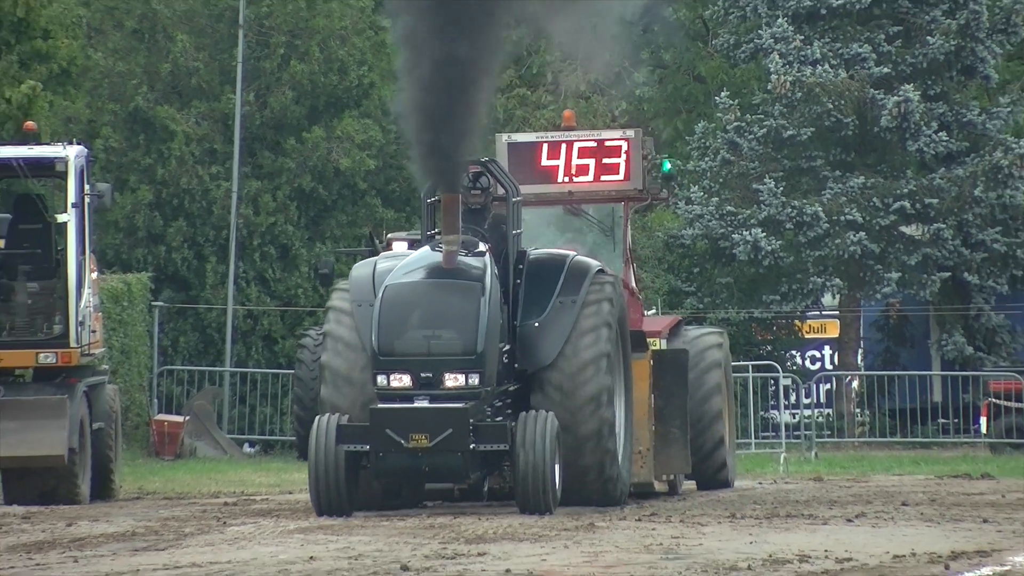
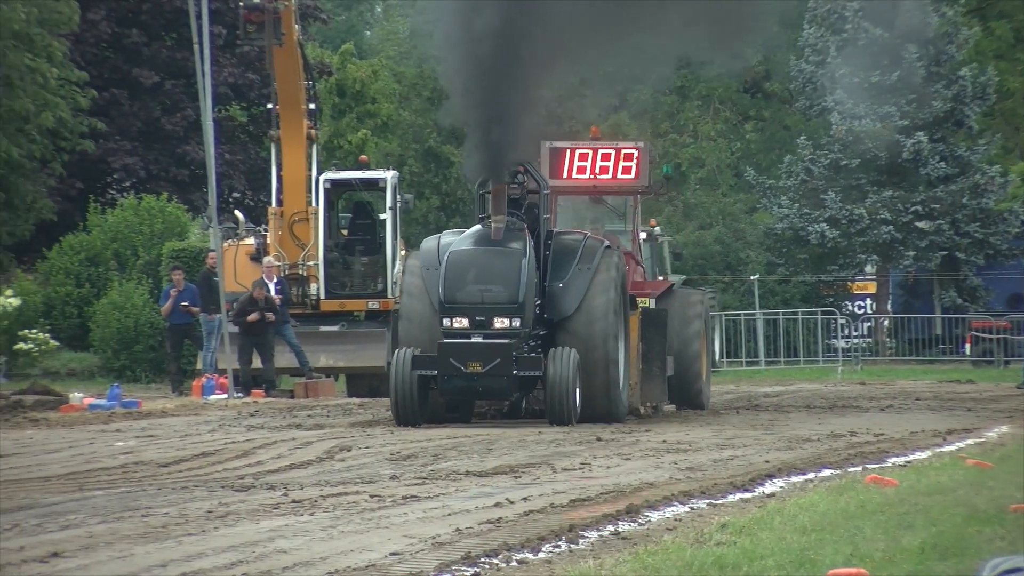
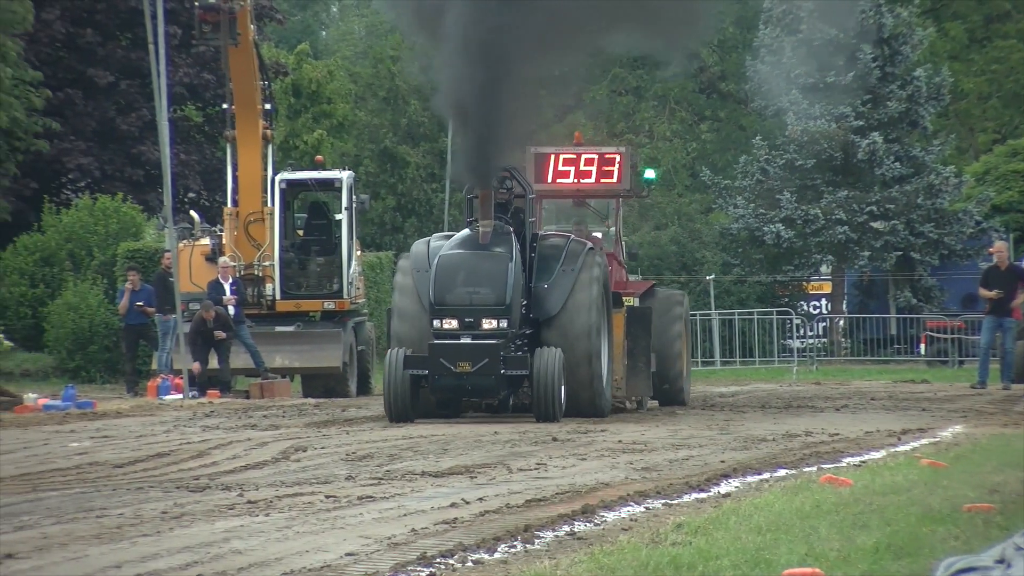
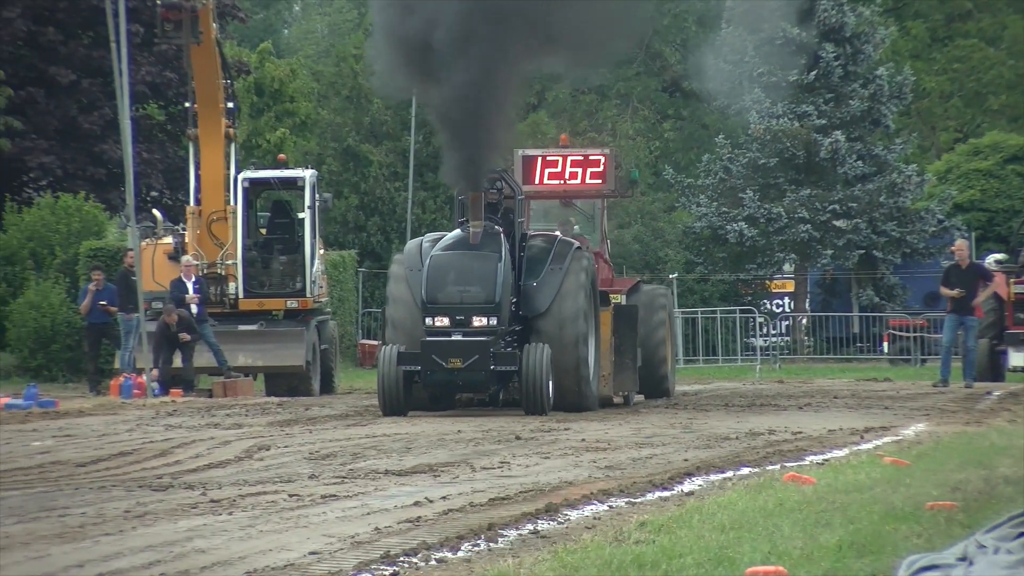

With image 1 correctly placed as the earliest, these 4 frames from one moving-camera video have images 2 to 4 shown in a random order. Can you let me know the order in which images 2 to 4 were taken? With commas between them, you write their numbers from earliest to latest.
4, 3, 2
